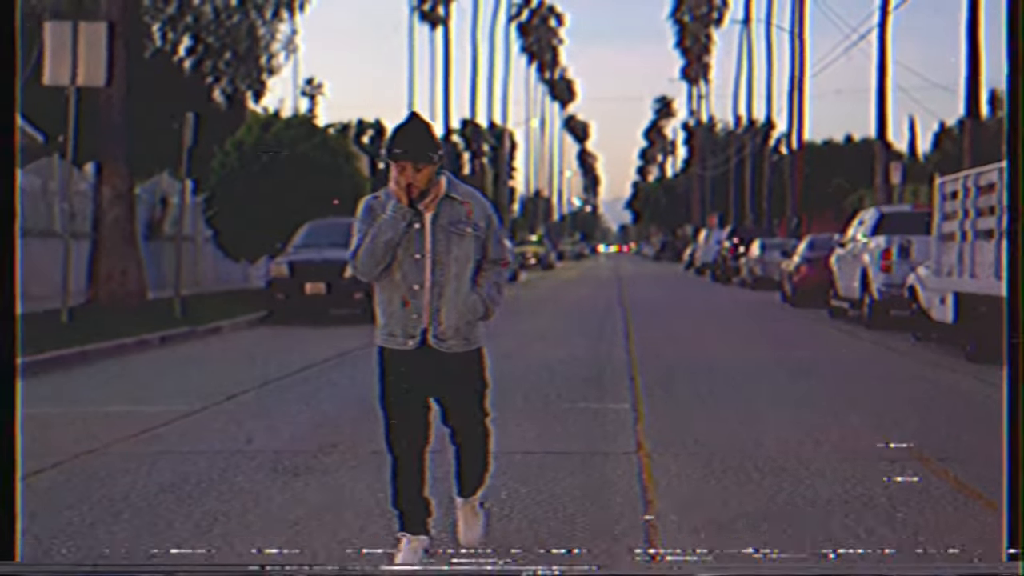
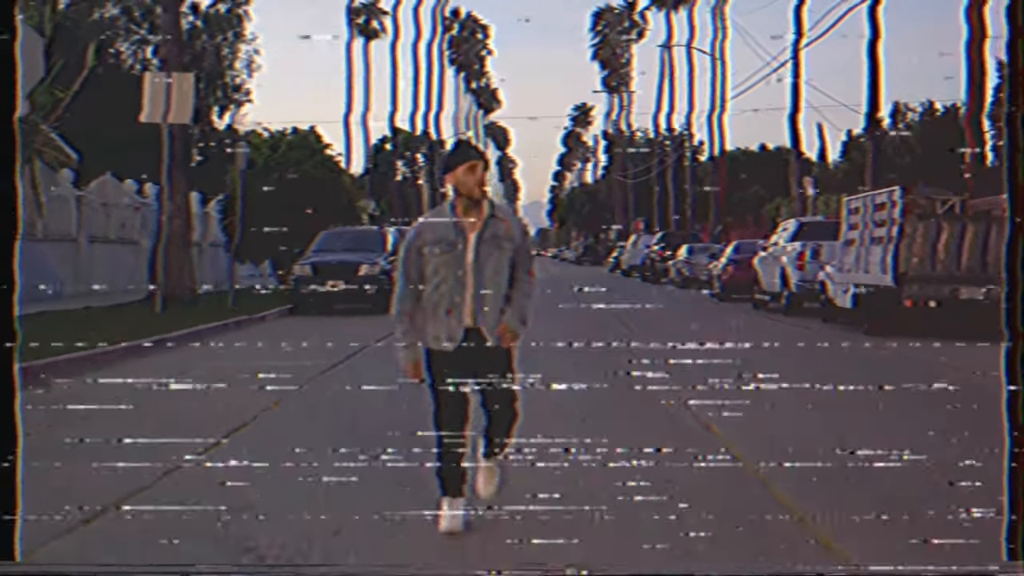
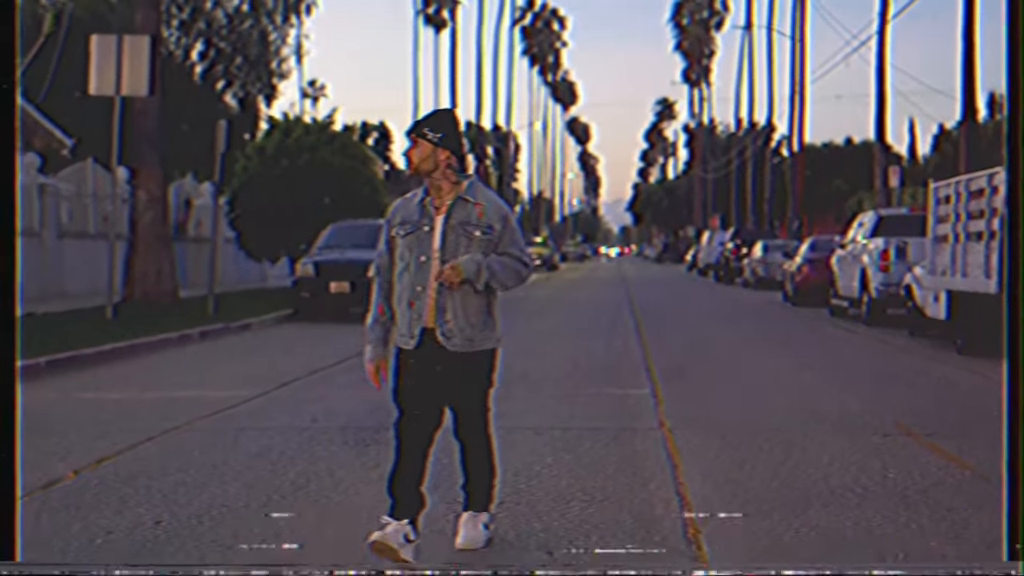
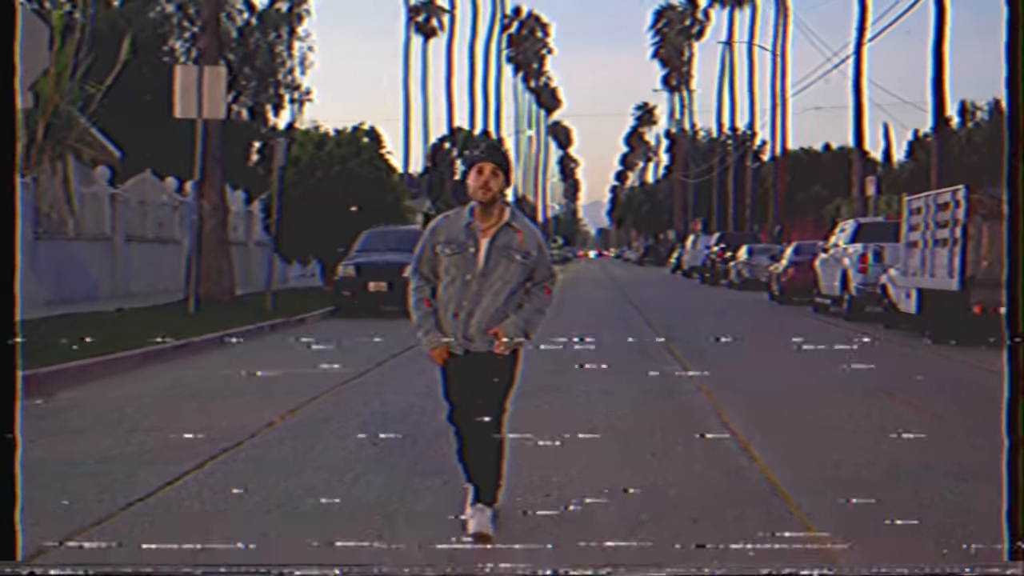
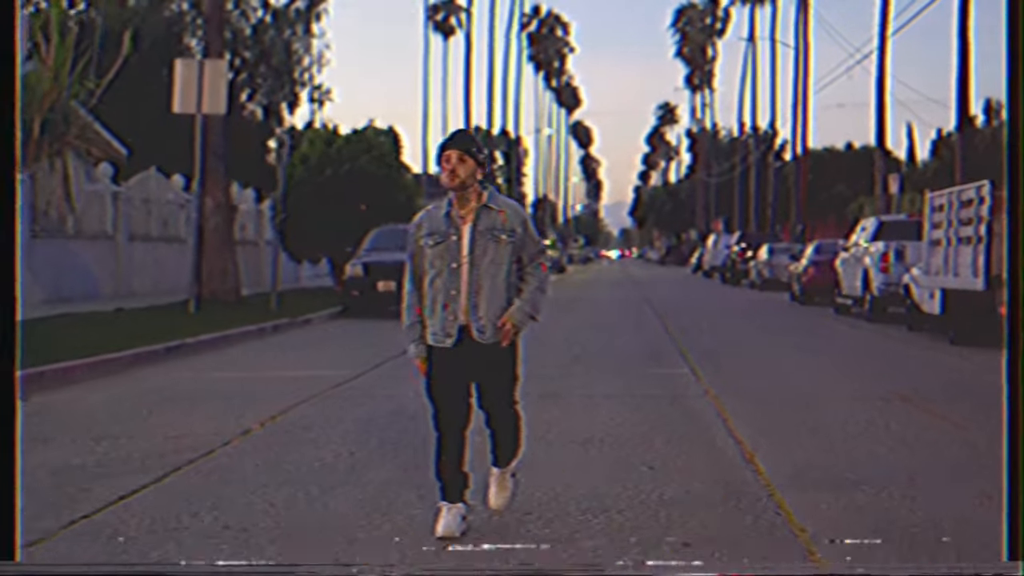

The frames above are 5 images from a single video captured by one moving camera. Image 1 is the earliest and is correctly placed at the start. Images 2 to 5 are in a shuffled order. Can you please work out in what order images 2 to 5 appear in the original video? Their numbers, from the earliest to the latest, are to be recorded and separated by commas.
3, 5, 4, 2
